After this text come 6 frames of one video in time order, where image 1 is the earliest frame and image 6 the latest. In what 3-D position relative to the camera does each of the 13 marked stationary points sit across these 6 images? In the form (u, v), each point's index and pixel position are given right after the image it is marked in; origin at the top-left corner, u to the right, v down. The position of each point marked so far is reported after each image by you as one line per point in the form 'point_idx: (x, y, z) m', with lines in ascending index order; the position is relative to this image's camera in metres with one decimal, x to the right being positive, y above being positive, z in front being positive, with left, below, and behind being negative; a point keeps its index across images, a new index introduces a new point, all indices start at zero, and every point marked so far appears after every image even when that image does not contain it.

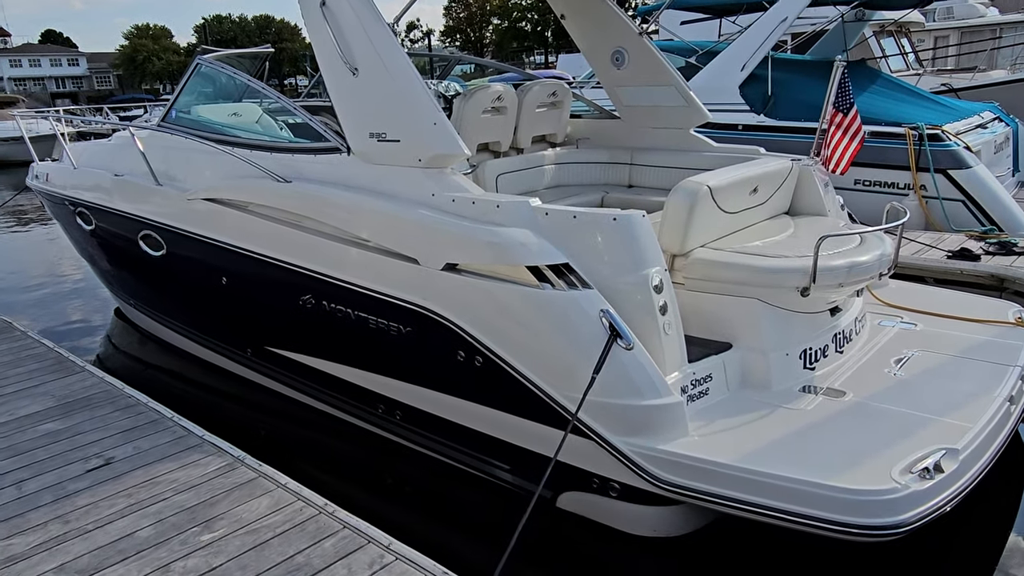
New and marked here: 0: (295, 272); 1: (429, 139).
0: (-0.9, +0.1, +3.2) m
1: (-0.3, +0.6, +2.8) m
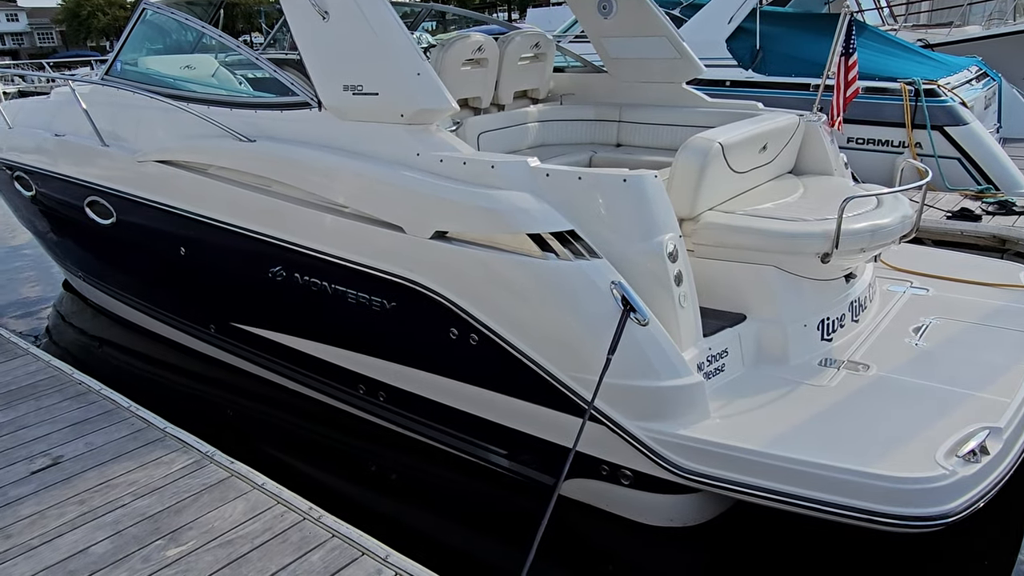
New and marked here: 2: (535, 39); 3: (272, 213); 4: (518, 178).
0: (-1.0, +0.2, +2.9) m
1: (-0.3, +0.7, +2.5) m
2: (+0.1, +1.4, +4.1) m
3: (-0.9, +0.3, +2.8) m
4: (0.0, +0.3, +2.3) m
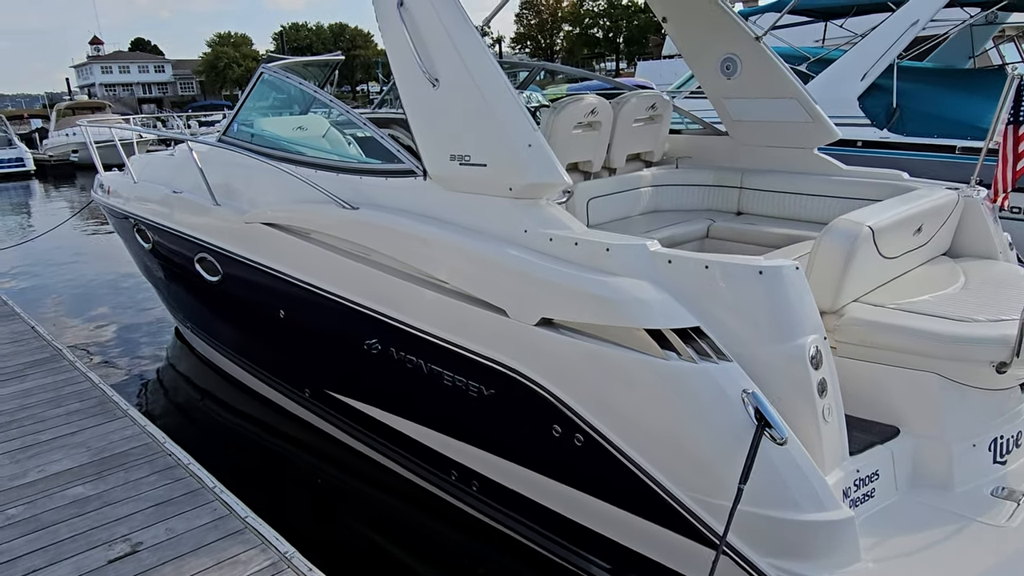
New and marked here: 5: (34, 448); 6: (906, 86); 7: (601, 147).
0: (-0.6, -0.1, +2.8) m
1: (0.0, +0.4, +2.3) m
2: (+0.7, +1.0, +3.8) m
3: (-0.5, 0.0, +2.7) m
4: (+0.3, +0.1, +2.1) m
5: (-1.7, -0.6, +2.6) m
6: (+3.0, +1.5, +5.5) m
7: (+0.4, +0.7, +3.7) m
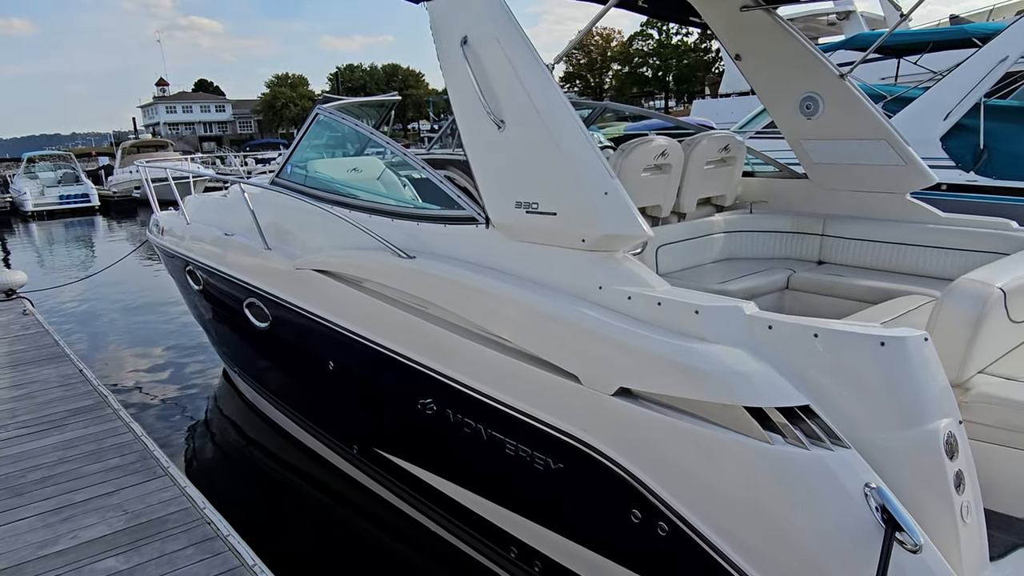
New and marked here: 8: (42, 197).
0: (-0.3, -0.3, +2.6) m
1: (+0.2, +0.2, +2.1) m
2: (+1.0, +0.7, +3.6) m
3: (-0.3, -0.2, +2.5) m
4: (+0.5, -0.1, +1.8) m
5: (-1.5, -0.8, +2.5) m
6: (+3.4, +1.1, +5.2) m
7: (+0.7, +0.5, +3.4) m
8: (-12.6, +2.5, +19.9) m
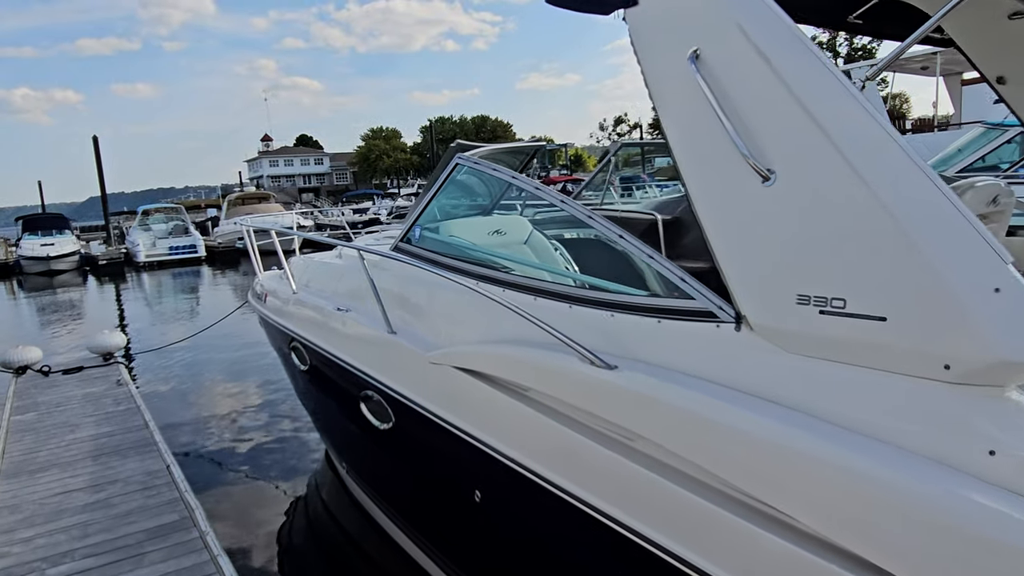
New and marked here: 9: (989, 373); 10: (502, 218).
0: (+0.2, -0.6, +1.7) m
1: (+0.8, -0.1, +1.3) m
2: (+1.8, +0.4, +2.7) m
3: (+0.3, -0.5, +1.7) m
4: (+1.0, -0.3, +0.9) m
5: (-0.9, -1.0, +1.8) m
6: (+4.3, +0.7, +4.0) m
7: (+1.4, +0.1, +2.5) m
8: (-10.0, +1.1, +20.5) m
9: (+0.8, -0.1, +1.2) m
10: (0.0, +0.2, +2.6) m
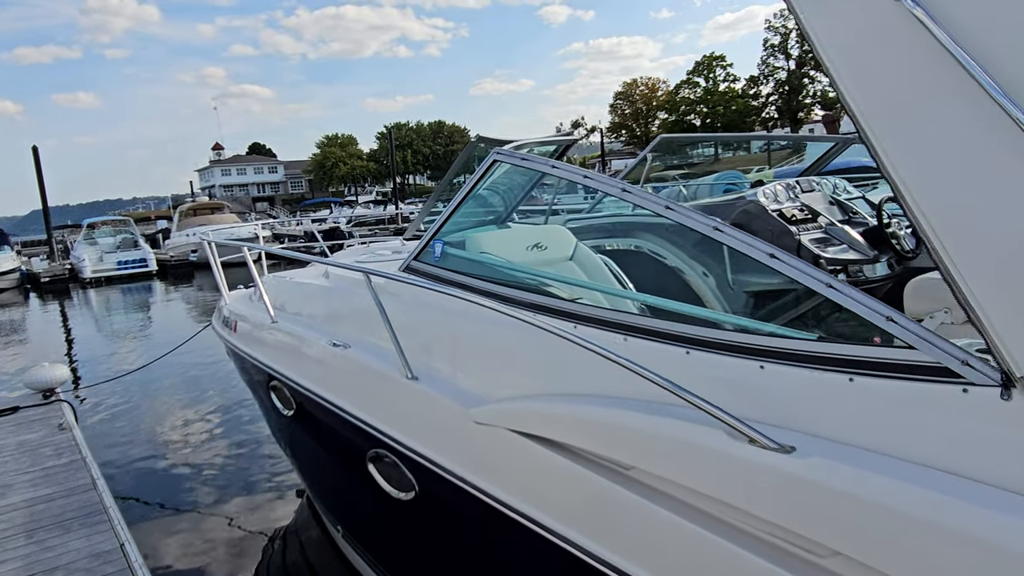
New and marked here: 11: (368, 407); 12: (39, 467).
0: (+0.5, -0.7, +1.2) m
1: (+1.0, -0.1, +0.7) m
2: (+1.9, +0.3, +2.2) m
3: (+0.5, -0.5, +1.1) m
4: (+1.3, -0.4, +0.4) m
5: (-0.7, -1.1, +1.1) m
6: (+4.3, +0.7, +3.6) m
7: (+1.6, 0.0, +2.0) m
8: (-10.8, +0.6, +19.3) m
9: (+1.1, -0.2, +0.7) m
10: (+0.1, +0.2, +2.0) m
11: (-0.4, -0.4, +2.3) m
12: (-2.5, -0.9, +3.9) m
